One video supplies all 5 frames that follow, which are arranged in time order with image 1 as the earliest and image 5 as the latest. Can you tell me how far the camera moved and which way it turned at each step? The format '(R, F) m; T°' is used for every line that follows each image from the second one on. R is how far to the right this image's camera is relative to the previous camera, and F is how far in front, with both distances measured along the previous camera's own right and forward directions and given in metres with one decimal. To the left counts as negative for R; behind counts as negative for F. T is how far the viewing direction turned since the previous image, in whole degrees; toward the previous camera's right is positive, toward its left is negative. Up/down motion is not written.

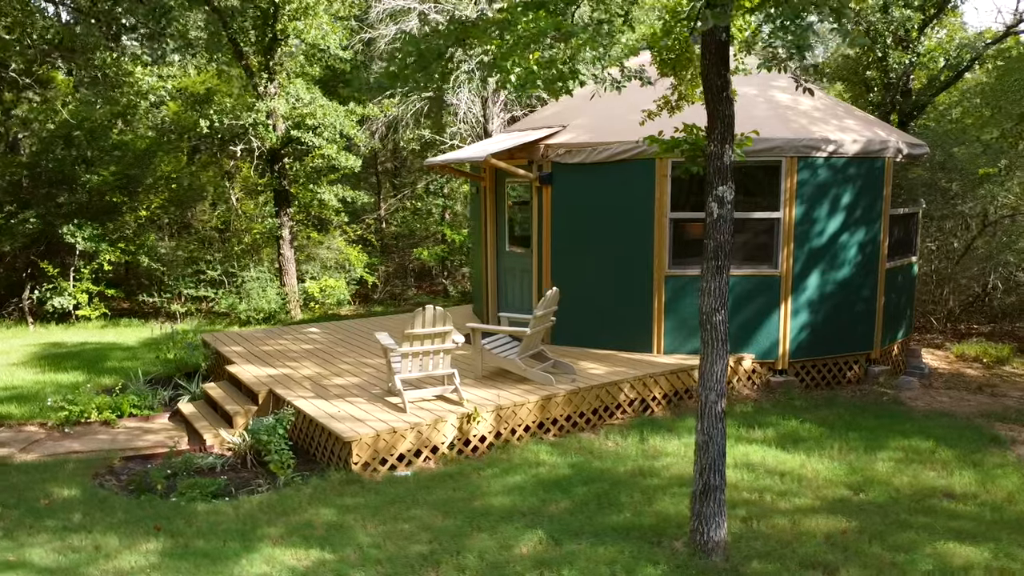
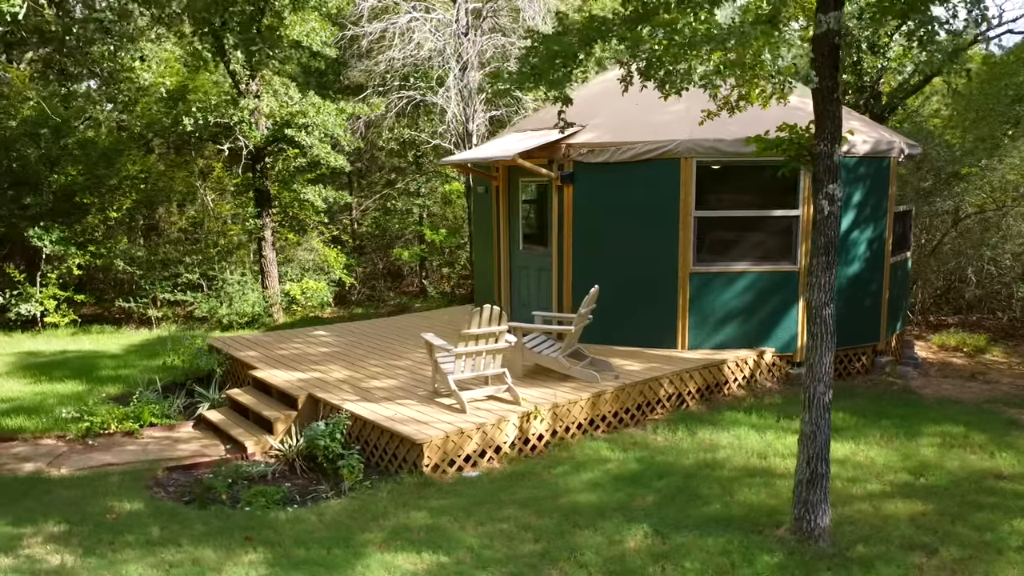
(-1.0, 0.0) m; +5°
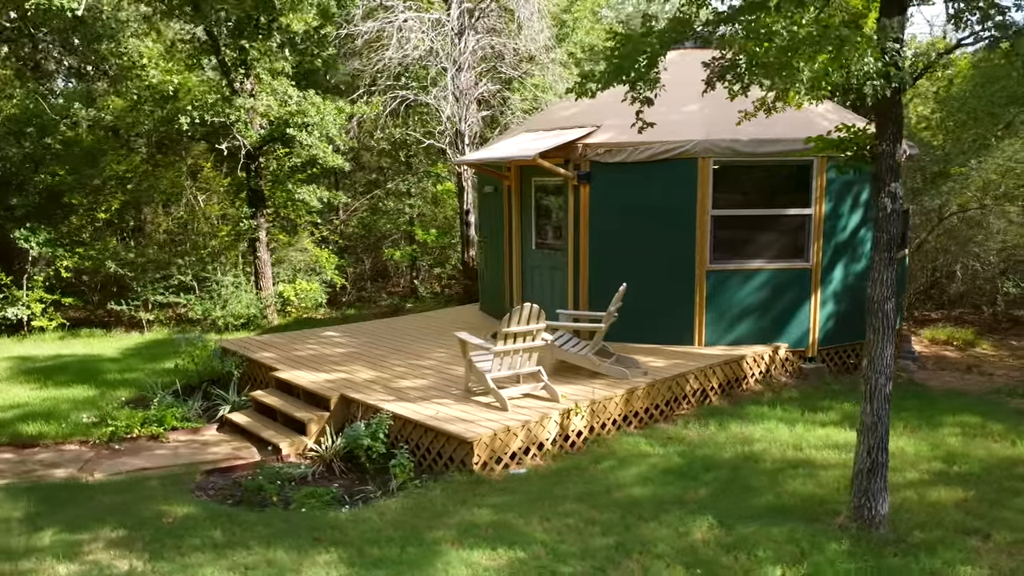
(-0.6, 0.0) m; +3°
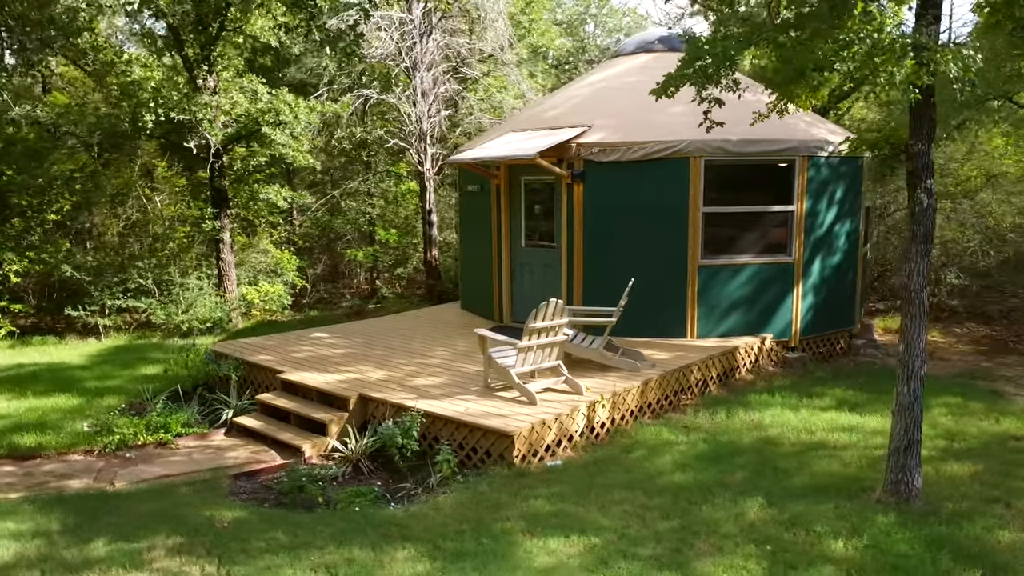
(-0.8, -0.1) m; +6°
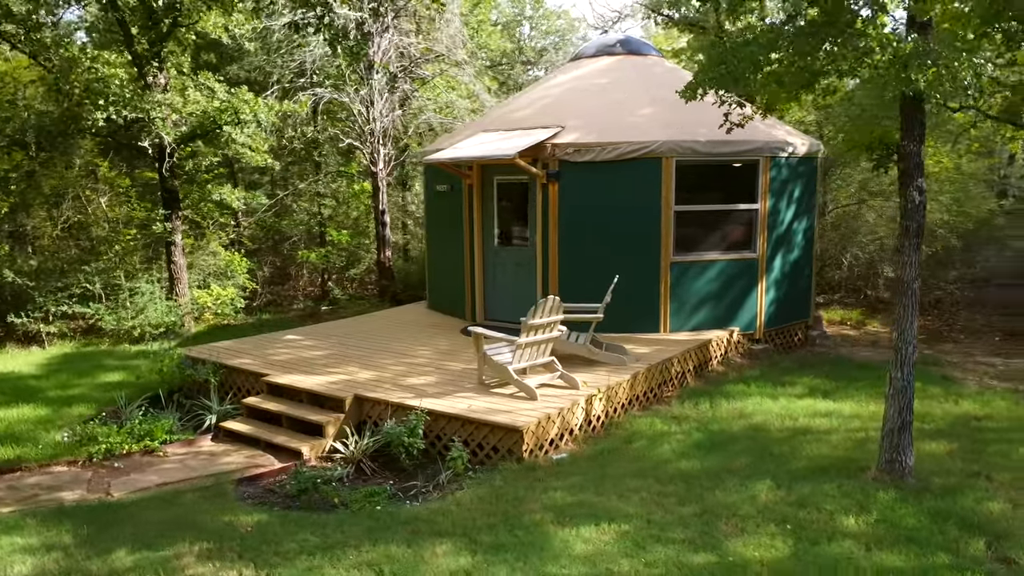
(-0.6, -0.1) m; +6°
